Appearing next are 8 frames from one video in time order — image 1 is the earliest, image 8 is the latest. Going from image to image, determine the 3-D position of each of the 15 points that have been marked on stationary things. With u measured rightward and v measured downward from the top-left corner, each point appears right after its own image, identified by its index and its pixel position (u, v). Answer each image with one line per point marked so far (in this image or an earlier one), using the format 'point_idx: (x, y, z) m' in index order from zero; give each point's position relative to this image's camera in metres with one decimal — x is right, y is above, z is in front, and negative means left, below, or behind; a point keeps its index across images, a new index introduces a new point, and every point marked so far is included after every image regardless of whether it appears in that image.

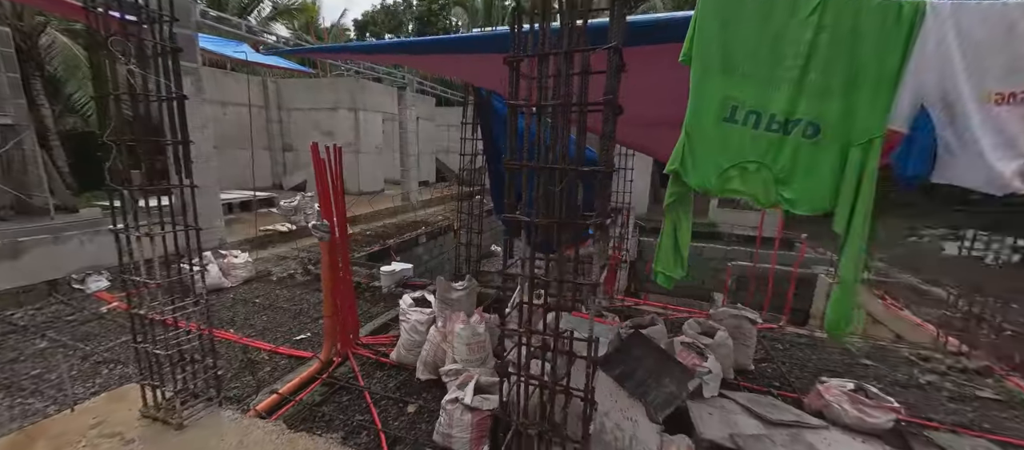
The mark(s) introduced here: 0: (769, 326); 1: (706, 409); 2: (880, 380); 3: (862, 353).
0: (+3.5, -1.4, +5.0) m
1: (+1.6, -1.6, +3.1) m
2: (+4.0, -1.7, +3.9) m
3: (+4.3, -1.6, +4.5) m
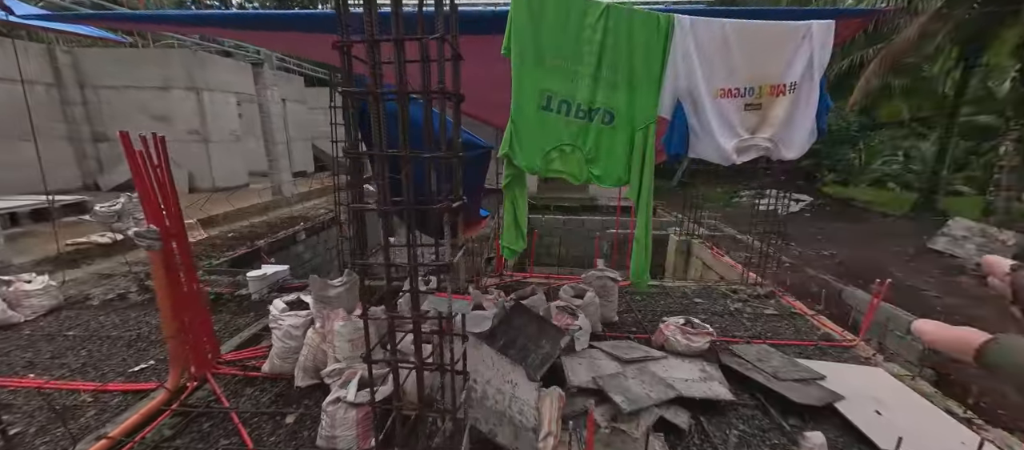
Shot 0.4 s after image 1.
0: (+1.9, -0.9, +5.9) m
1: (+0.6, -1.3, +3.6) m
2: (+2.6, -1.2, +5.0) m
3: (+2.8, -1.1, +5.6) m
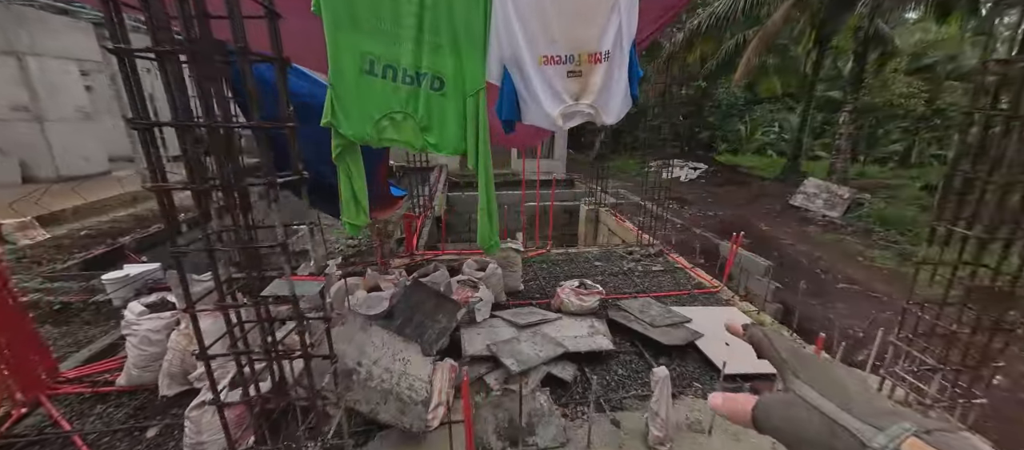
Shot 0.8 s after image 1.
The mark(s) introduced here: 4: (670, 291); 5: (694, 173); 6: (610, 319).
0: (+0.4, -0.5, +6.2) m
1: (-0.4, -1.1, +3.7) m
2: (+1.3, -0.7, +5.4) m
3: (+1.4, -0.5, +6.0) m
4: (+2.1, -0.9, +4.9) m
5: (+8.8, +2.5, +17.5) m
6: (+1.1, -1.0, +4.0) m
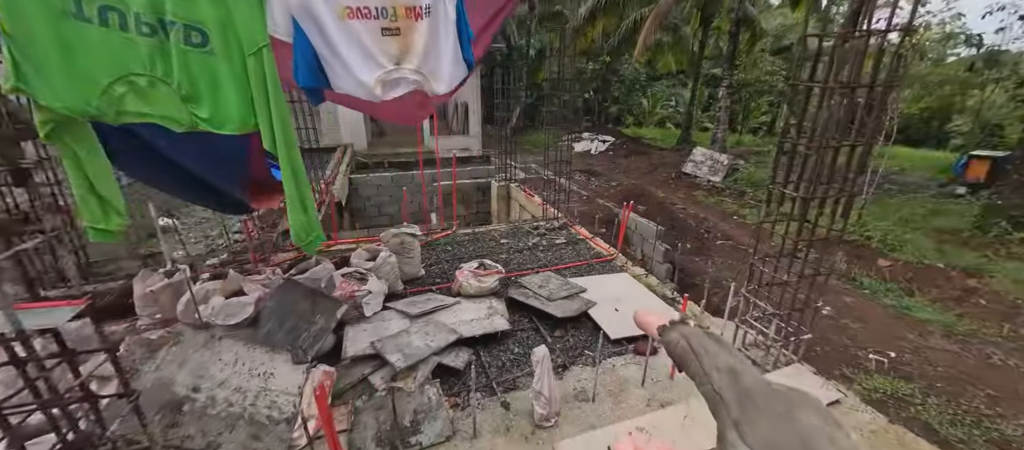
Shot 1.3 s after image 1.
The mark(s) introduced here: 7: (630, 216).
0: (-1.1, -0.1, +5.9) m
1: (-1.4, -0.9, +3.3) m
2: (-0.1, -0.4, +5.4) m
3: (-0.2, -0.2, +5.9) m
4: (+0.8, -0.5, +5.1) m
5: (+4.6, +4.0, +18.4) m
6: (0.0, -0.8, +4.0) m
7: (+2.0, +0.2, +6.1) m
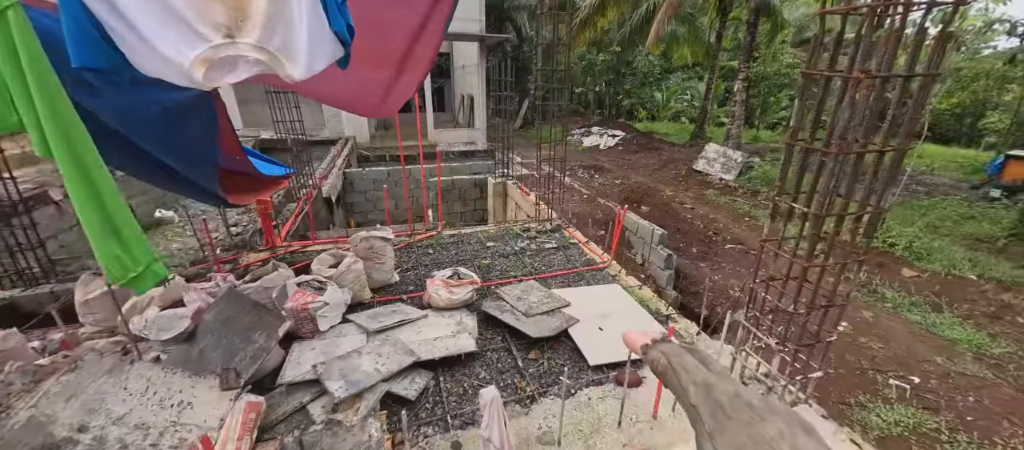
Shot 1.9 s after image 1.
0: (-1.3, -0.1, +5.6) m
1: (-1.6, -1.0, +3.0) m
2: (-0.3, -0.4, +5.0) m
3: (-0.3, -0.2, +5.6) m
4: (+0.6, -0.6, +4.7) m
5: (+4.9, +4.1, +17.8) m
6: (-0.3, -0.9, +3.6) m
7: (+1.8, +0.1, +5.7) m
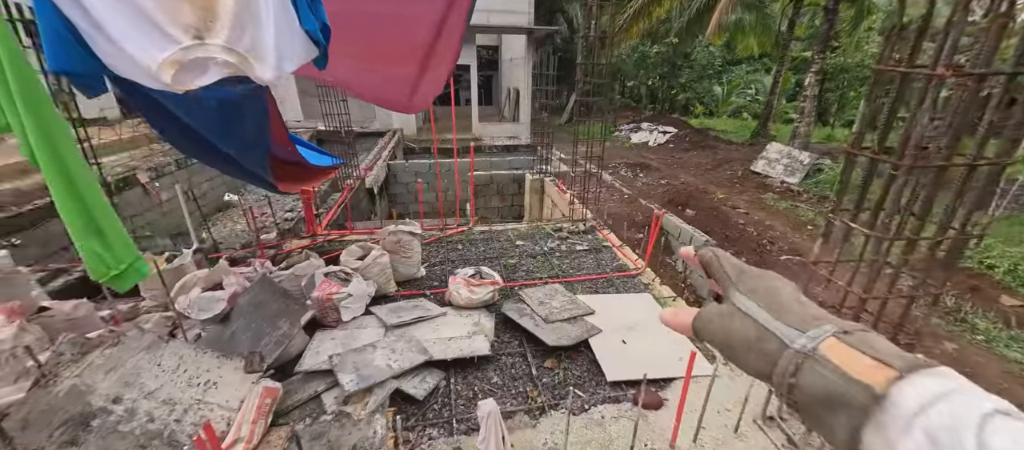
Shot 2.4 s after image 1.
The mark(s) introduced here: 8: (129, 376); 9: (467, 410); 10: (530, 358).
0: (-0.8, -0.1, +5.6) m
1: (-1.5, -0.9, +3.1) m
2: (+0.1, -0.4, +4.9) m
3: (+0.1, -0.2, +5.5) m
4: (+0.9, -0.6, +4.5) m
5: (+6.9, +4.1, +16.9) m
6: (-0.1, -0.9, +3.6) m
7: (+2.3, 0.0, +5.3) m
8: (-2.3, -0.9, +2.2) m
9: (-0.3, -1.3, +2.6) m
10: (+0.2, -1.1, +3.1) m
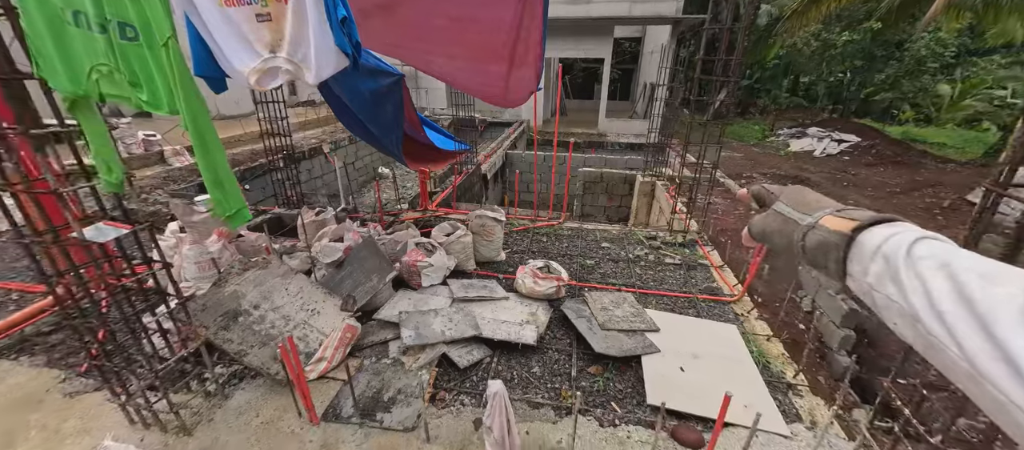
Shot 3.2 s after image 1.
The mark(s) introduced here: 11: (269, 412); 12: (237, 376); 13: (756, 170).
0: (+0.6, 0.0, +5.7) m
1: (-1.0, -0.7, +3.6) m
2: (+1.1, -0.4, +4.8) m
3: (+1.4, -0.2, +5.3) m
4: (+1.8, -0.7, +4.1) m
5: (+12.1, +2.9, +13.8) m
6: (+0.5, -0.8, +3.6) m
7: (+3.4, -0.3, +4.5) m
8: (-2.0, -0.5, +3.0) m
9: (-0.1, -1.3, +2.8) m
10: (+0.5, -1.1, +3.1) m
11: (-1.7, -1.3, +2.5) m
12: (-2.1, -1.2, +2.8) m
13: (+8.0, +1.8, +12.0) m
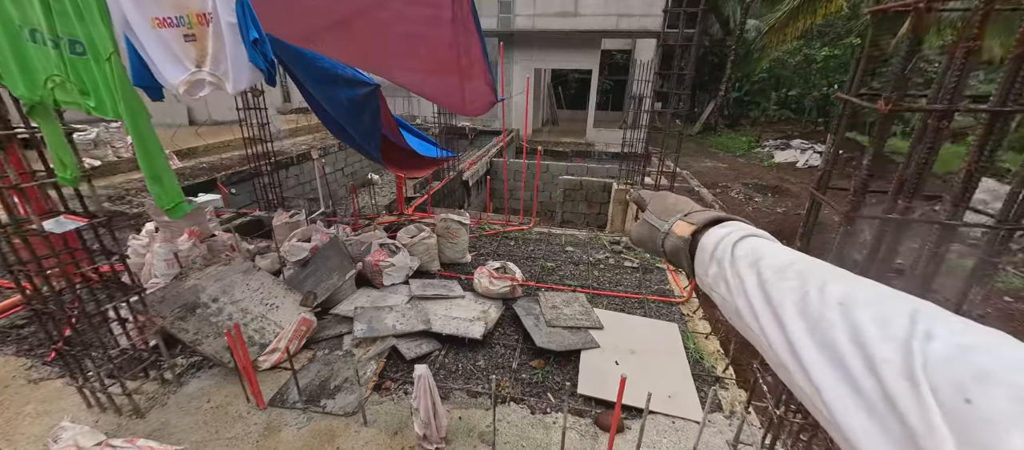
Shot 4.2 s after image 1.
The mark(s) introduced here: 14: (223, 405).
0: (+0.1, 0.0, +5.9) m
1: (-1.5, -0.7, +3.8) m
2: (+0.7, -0.5, +5.0) m
3: (+0.9, -0.3, +5.5) m
4: (+1.3, -0.8, +4.3) m
5: (+11.6, +2.6, +14.1) m
6: (0.0, -0.9, +3.8) m
7: (+2.9, -0.4, +4.7) m
8: (-2.5, -0.5, +3.2) m
9: (-0.6, -1.3, +3.0) m
10: (+0.1, -1.1, +3.3) m
11: (-2.1, -1.3, +2.7) m
12: (-2.6, -1.1, +3.0) m
13: (+7.6, +1.5, +12.3) m
14: (-2.1, -1.3, +2.6) m
